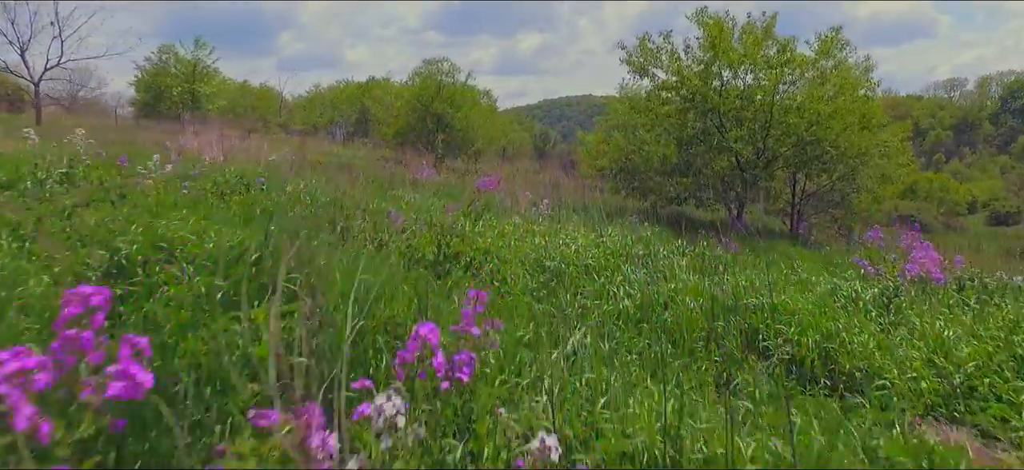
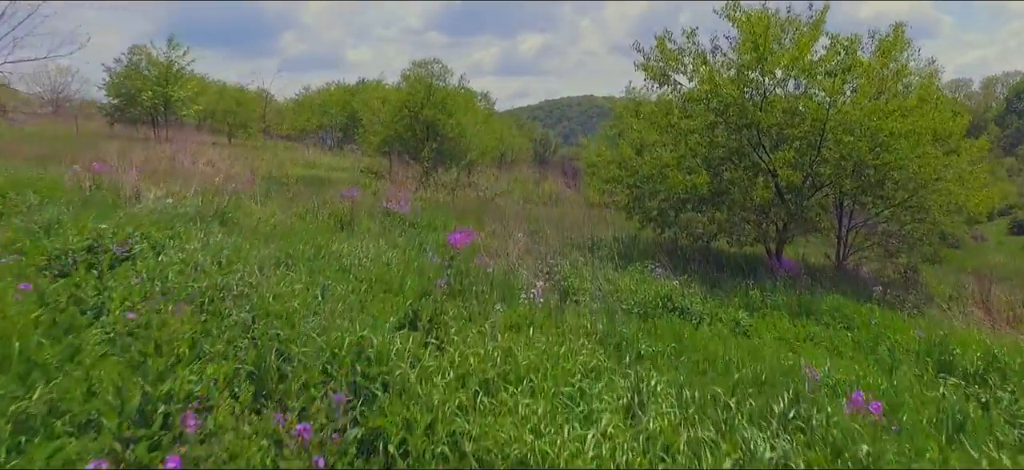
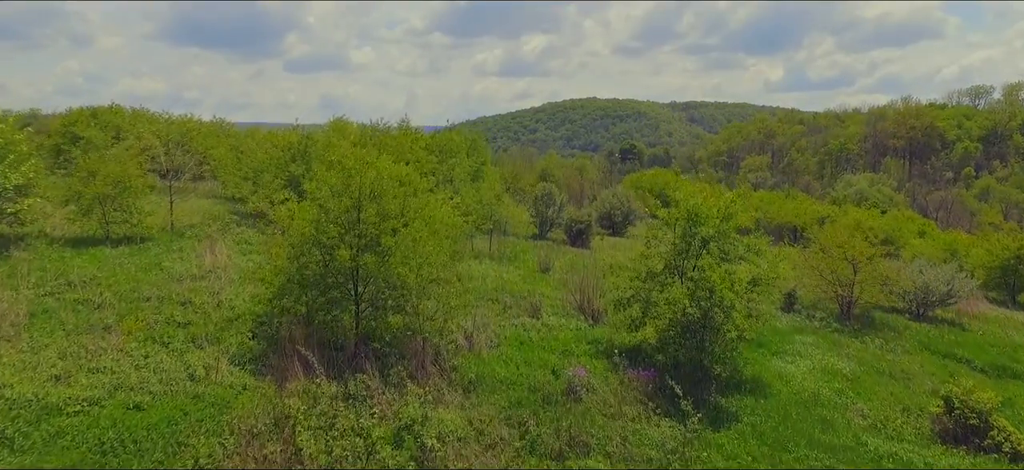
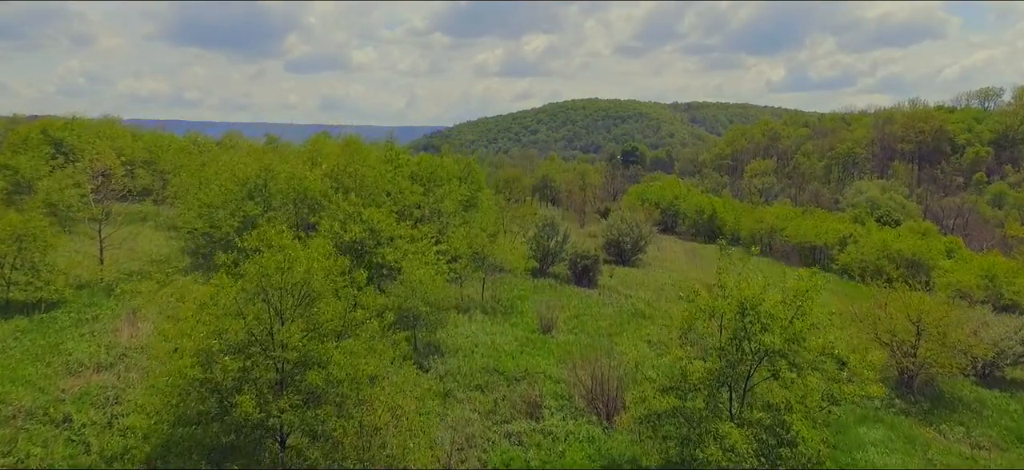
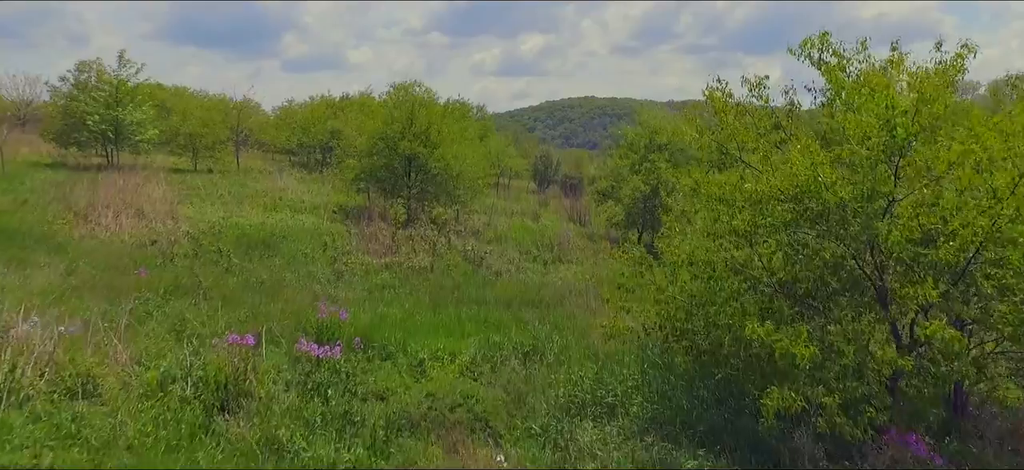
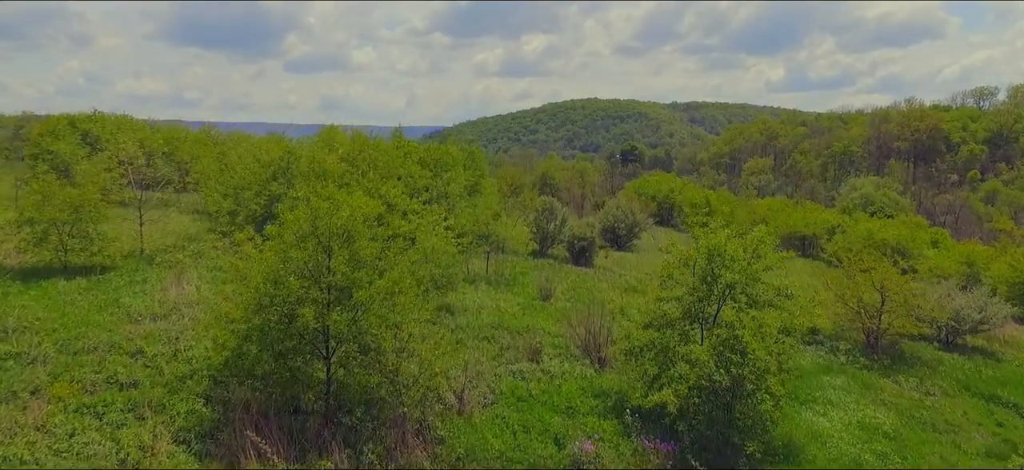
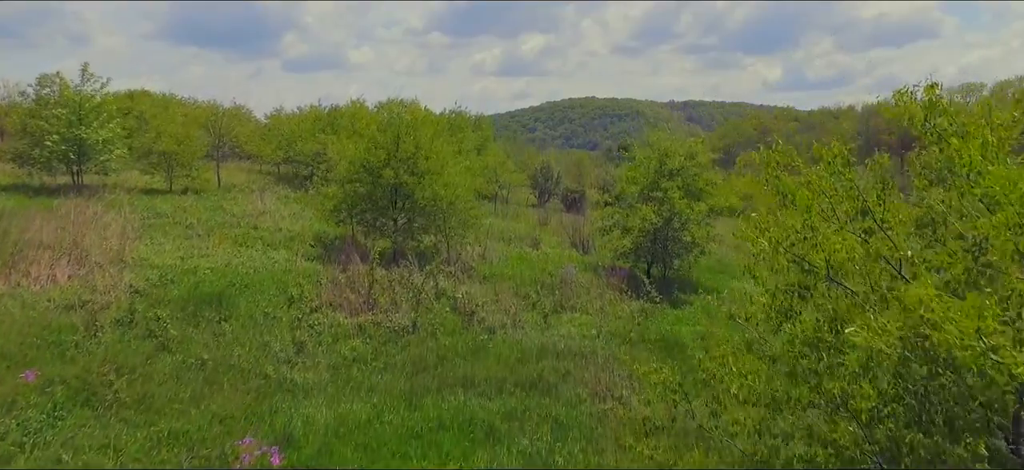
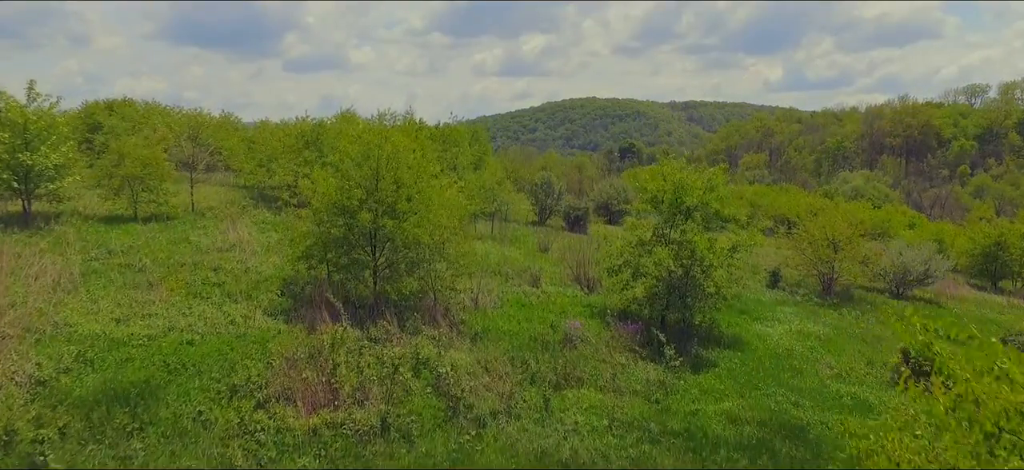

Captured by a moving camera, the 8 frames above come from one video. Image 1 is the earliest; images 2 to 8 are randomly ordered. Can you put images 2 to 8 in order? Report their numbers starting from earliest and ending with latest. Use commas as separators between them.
2, 5, 7, 8, 3, 6, 4
